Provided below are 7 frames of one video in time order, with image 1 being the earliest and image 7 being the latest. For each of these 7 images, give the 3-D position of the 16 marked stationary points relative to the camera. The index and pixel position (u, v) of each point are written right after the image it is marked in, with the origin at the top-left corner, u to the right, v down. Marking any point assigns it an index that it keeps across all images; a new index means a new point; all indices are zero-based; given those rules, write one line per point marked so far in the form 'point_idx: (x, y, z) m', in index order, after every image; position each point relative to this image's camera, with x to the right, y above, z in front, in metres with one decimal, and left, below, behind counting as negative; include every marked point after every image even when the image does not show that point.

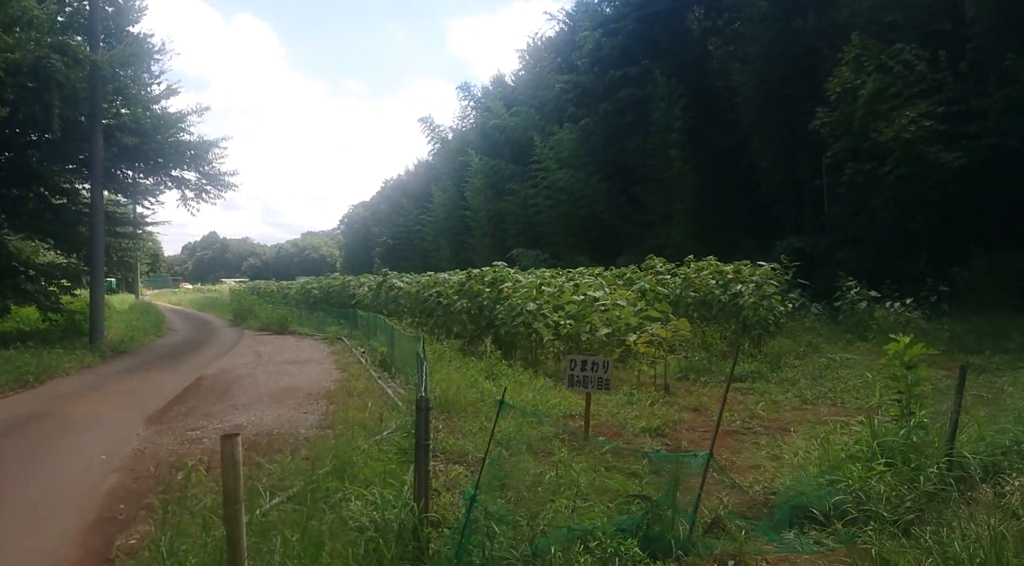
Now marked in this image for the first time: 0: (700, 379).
0: (+2.6, -1.5, +9.4) m
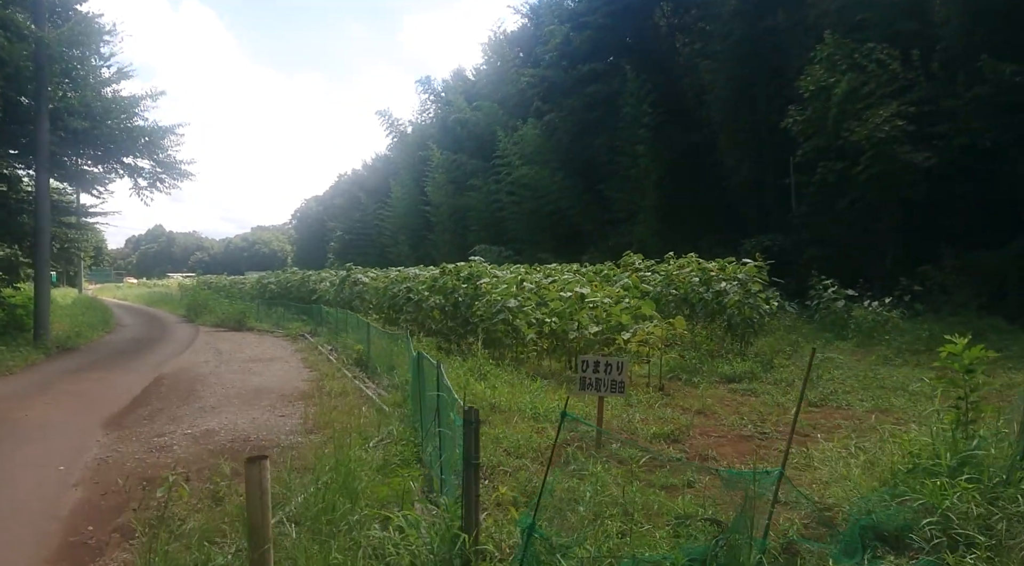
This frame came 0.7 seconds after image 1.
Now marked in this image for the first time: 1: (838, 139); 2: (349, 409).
0: (+2.5, -1.4, +9.2) m
1: (+9.2, +4.2, +18.8) m
2: (-1.9, -1.6, +8.0) m
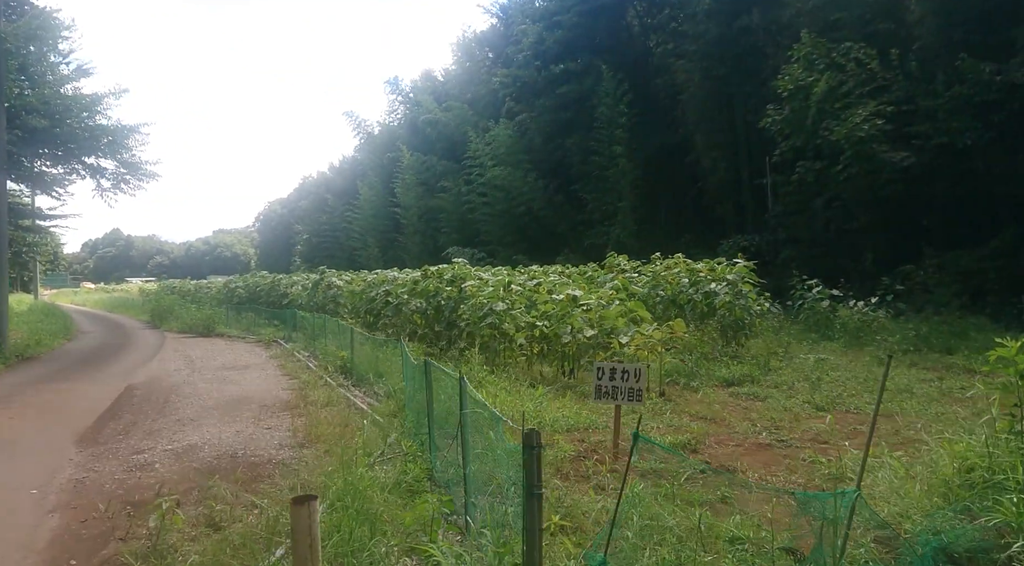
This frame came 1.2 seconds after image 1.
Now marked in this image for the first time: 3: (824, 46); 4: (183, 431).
0: (+2.4, -1.4, +9.0) m
1: (+8.6, +4.2, +18.9) m
2: (-2.0, -1.6, +7.6) m
3: (+8.7, +6.8, +18.9) m
4: (-3.9, -1.8, +7.9) m
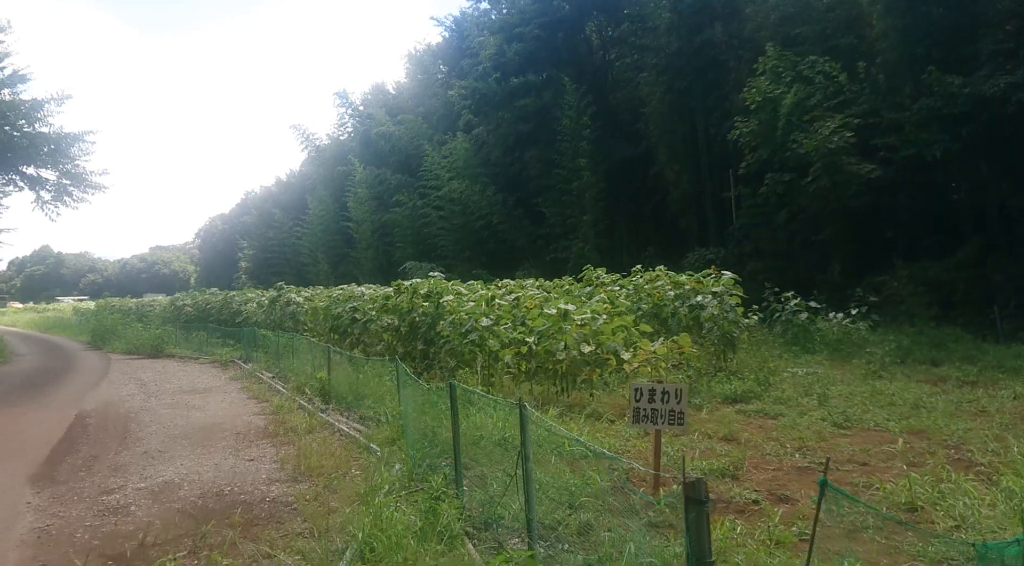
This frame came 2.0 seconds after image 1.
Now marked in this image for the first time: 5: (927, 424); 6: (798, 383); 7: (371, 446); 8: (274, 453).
0: (+2.4, -1.6, +8.7) m
1: (+7.8, +3.8, +19.2) m
2: (-1.9, -1.8, +7.0) m
3: (+7.8, +6.5, +19.2) m
4: (-3.8, -2.0, +7.2) m
5: (+4.1, -1.4, +6.6) m
6: (+4.2, -1.5, +9.8) m
7: (-1.5, -1.7, +7.0) m
8: (-2.7, -1.9, +7.5) m
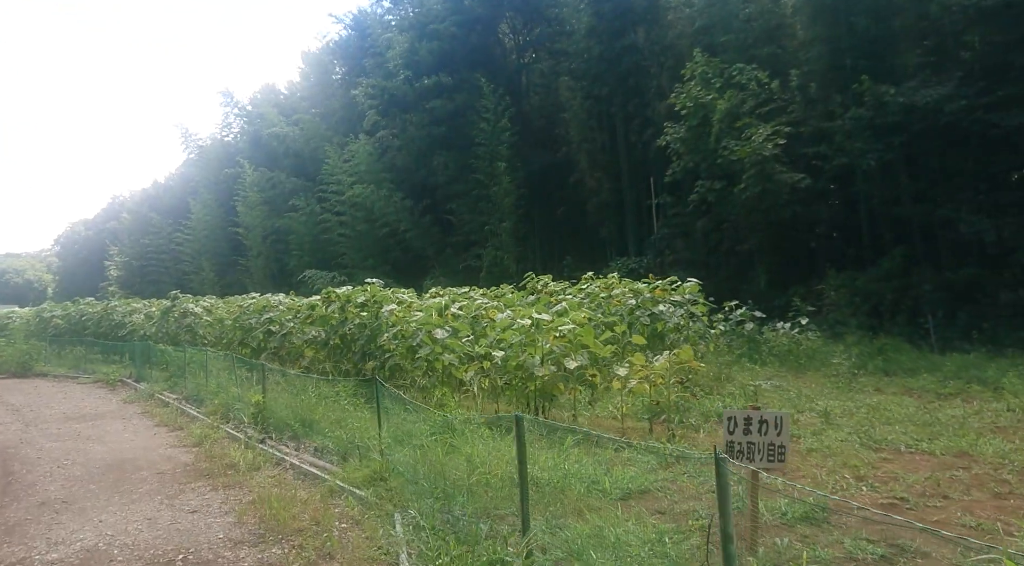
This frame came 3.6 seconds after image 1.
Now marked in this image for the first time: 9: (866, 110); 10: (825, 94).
0: (+2.2, -1.7, +8.0) m
1: (+5.9, +3.6, +19.3) m
2: (-1.8, -1.8, +5.7) m
3: (+5.9, +6.2, +19.4) m
4: (-3.7, -2.0, +5.5) m
5: (+4.2, -1.5, +6.3) m
6: (+3.7, -1.6, +9.4) m
7: (-1.4, -1.8, +5.8) m
8: (-2.6, -2.0, +6.1) m
9: (+8.8, +4.3, +16.7) m
10: (+8.5, +5.1, +18.3) m
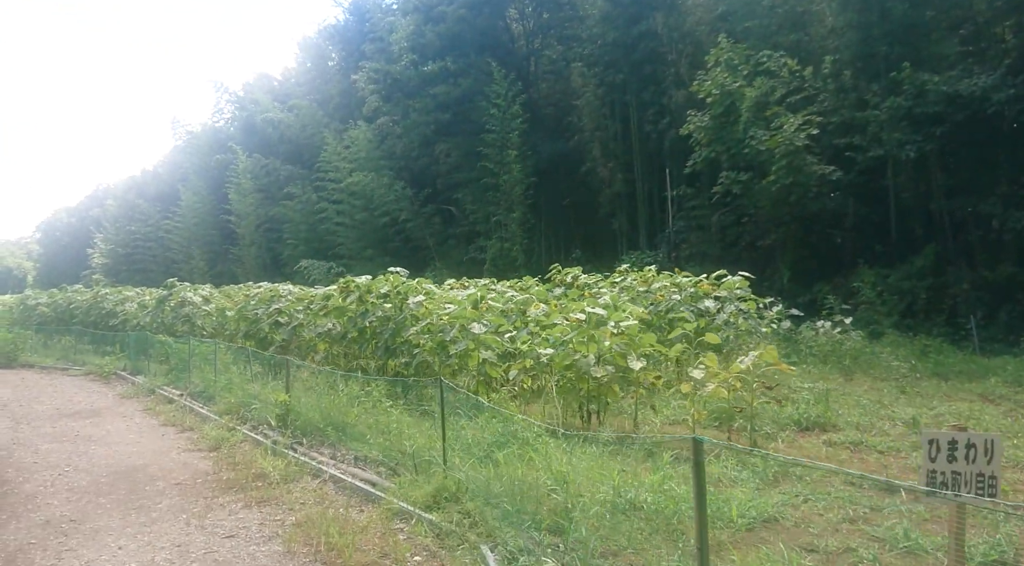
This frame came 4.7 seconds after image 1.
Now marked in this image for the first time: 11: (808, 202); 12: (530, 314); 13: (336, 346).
0: (+2.8, -1.6, +7.2) m
1: (+6.4, +3.7, +18.5) m
2: (-1.1, -1.7, +4.8) m
3: (+6.5, +6.4, +18.6) m
4: (-3.0, -1.9, +4.7) m
5: (+4.9, -1.4, +5.5) m
6: (+4.4, -1.5, +8.6) m
7: (-0.7, -1.7, +4.9) m
8: (-2.0, -1.8, +5.2) m
9: (+9.3, +4.3, +16.0) m
10: (+9.0, +5.2, +17.6) m
11: (+8.1, +2.2, +18.3) m
12: (+0.3, -0.4, +9.7) m
13: (-3.2, -1.2, +12.3) m
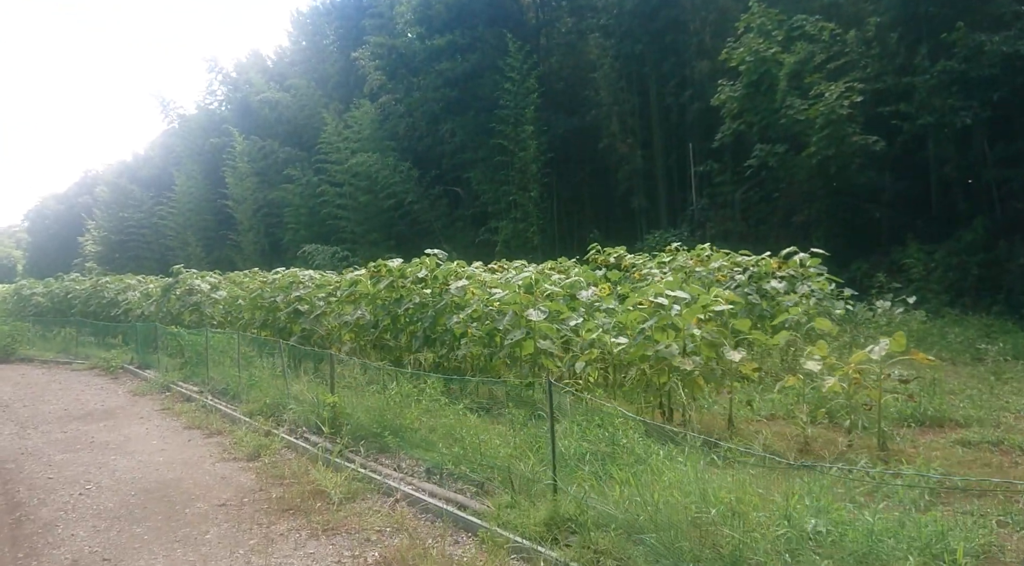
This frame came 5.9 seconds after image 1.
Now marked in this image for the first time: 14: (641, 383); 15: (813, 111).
0: (+3.6, -1.4, +6.4) m
1: (+7.0, +4.3, +17.5) m
2: (-0.3, -1.6, +3.9) m
3: (+7.0, +6.9, +17.5) m
4: (-2.2, -1.8, +3.7) m
5: (+5.7, -1.2, +4.7) m
6: (+5.2, -1.2, +7.8) m
7: (+0.1, -1.6, +4.0) m
8: (-1.1, -1.8, +4.3) m
9: (+10.0, +4.9, +15.0) m
10: (+9.6, +5.8, +16.6) m
11: (+8.7, +2.8, +17.3) m
12: (+1.1, -0.2, +8.8) m
13: (-2.4, -0.9, +11.4) m
14: (+1.5, -1.1, +7.3) m
15: (+7.4, +4.1, +16.4) m
